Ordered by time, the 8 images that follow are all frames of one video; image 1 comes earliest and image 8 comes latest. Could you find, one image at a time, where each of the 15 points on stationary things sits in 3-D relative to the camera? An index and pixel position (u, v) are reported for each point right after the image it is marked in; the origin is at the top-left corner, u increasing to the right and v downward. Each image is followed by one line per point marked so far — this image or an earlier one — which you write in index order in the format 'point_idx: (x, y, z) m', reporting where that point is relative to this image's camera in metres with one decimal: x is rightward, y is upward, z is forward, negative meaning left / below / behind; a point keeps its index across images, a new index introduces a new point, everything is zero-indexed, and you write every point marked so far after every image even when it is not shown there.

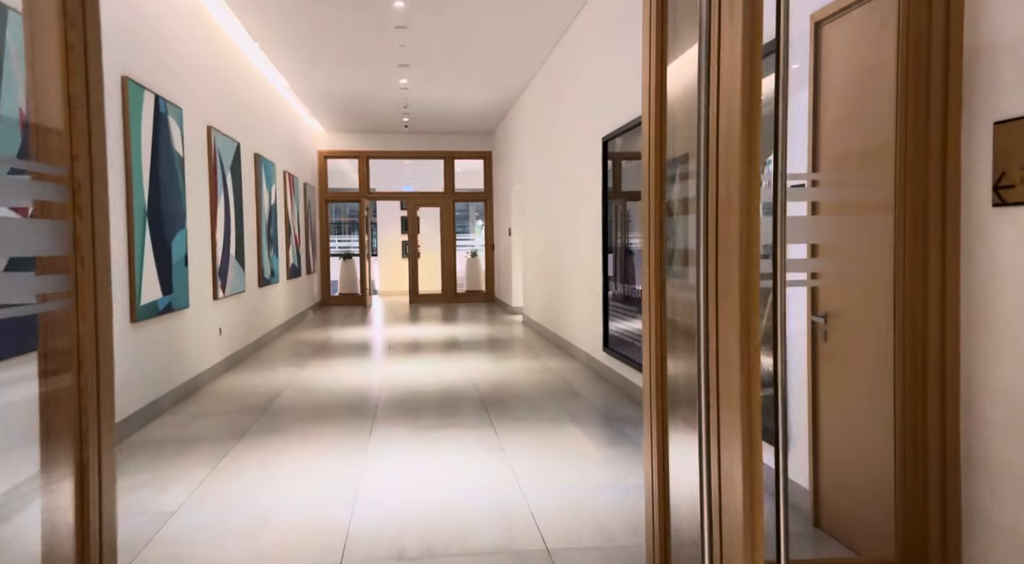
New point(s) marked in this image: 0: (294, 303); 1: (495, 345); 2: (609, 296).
0: (-3.7, -0.4, +10.5) m
1: (-0.2, -0.8, +8.3) m
2: (+0.9, -0.1, +6.0) m
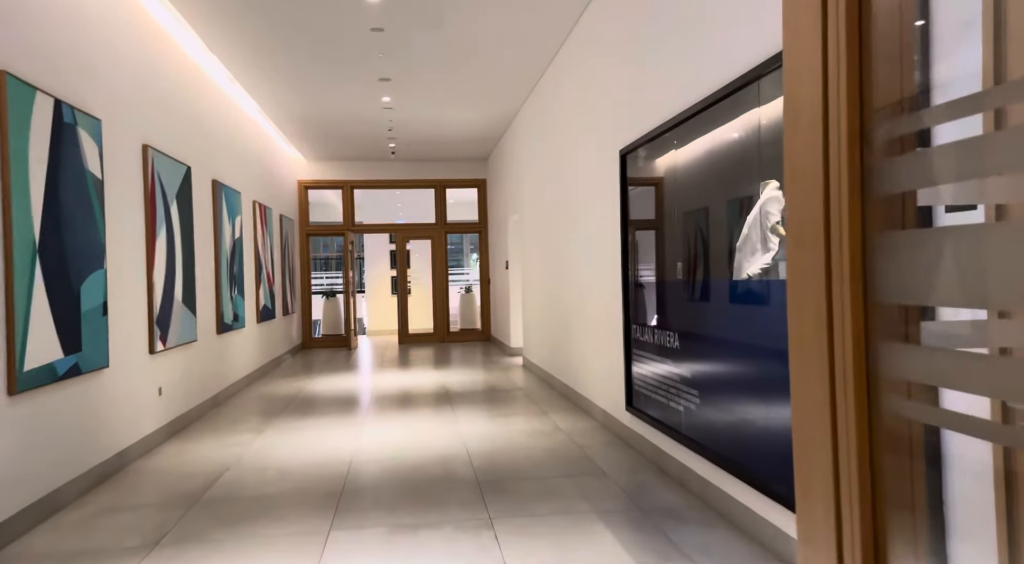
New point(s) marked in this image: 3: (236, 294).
0: (-3.7, -1.0, +9.4) m
1: (-0.2, -1.3, +7.2) m
2: (+0.9, -0.5, +4.9) m
3: (-3.4, -0.1, +7.5) m
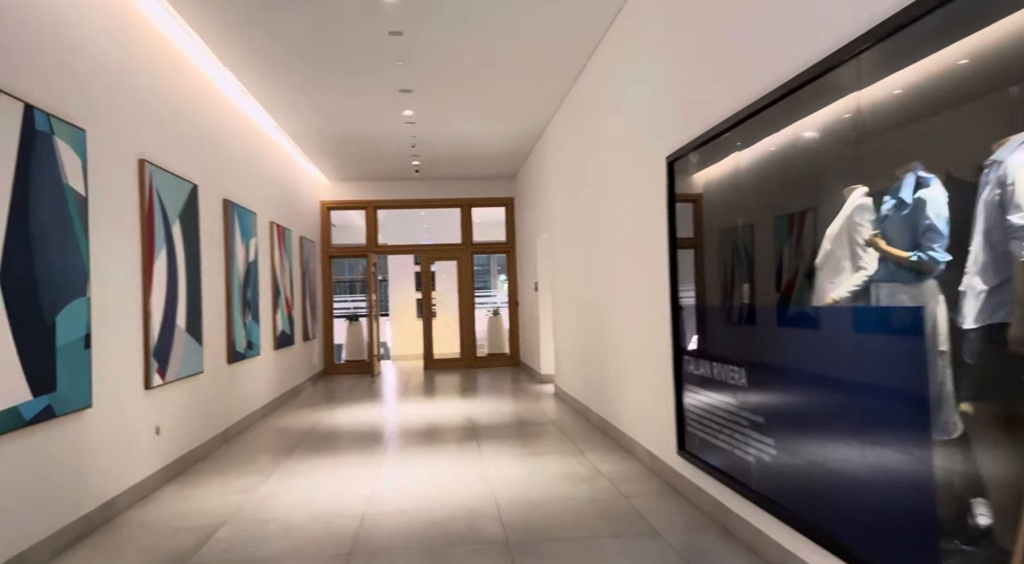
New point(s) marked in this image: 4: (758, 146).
0: (-3.3, -1.4, +8.9) m
1: (+0.1, -1.5, +6.6) m
2: (+1.2, -0.6, +4.3) m
3: (-3.0, -0.4, +7.1) m
4: (+1.3, +0.7, +3.3) m
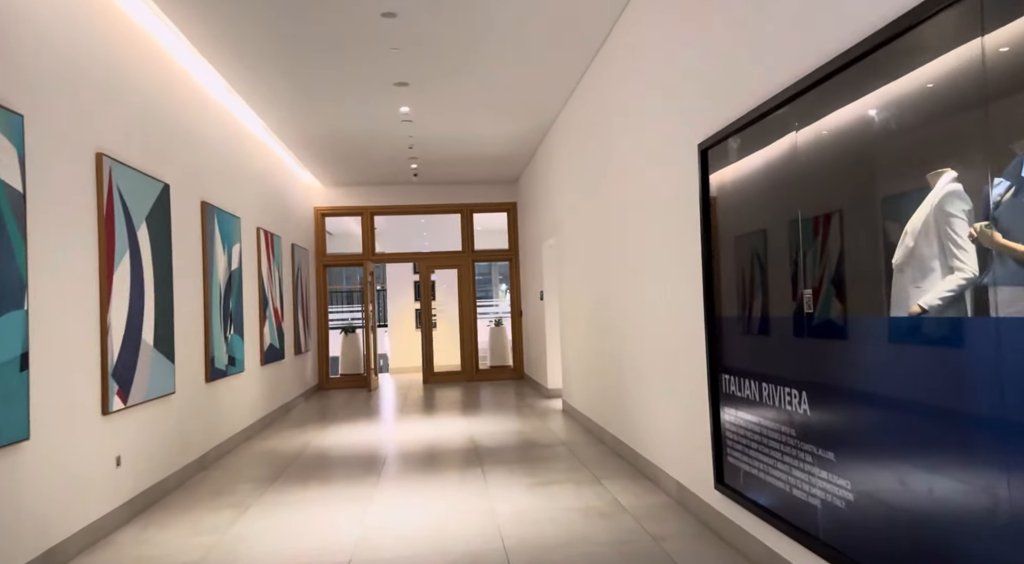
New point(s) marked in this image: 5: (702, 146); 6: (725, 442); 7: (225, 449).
0: (-3.2, -1.5, +8.3) m
1: (+0.2, -1.6, +6.0) m
2: (+1.2, -0.7, +3.7) m
3: (-2.9, -0.5, +6.5) m
4: (+1.4, +0.7, +2.8) m
5: (+1.2, +0.8, +3.8) m
6: (+1.2, -0.9, +3.6) m
7: (-2.9, -1.7, +6.3) m
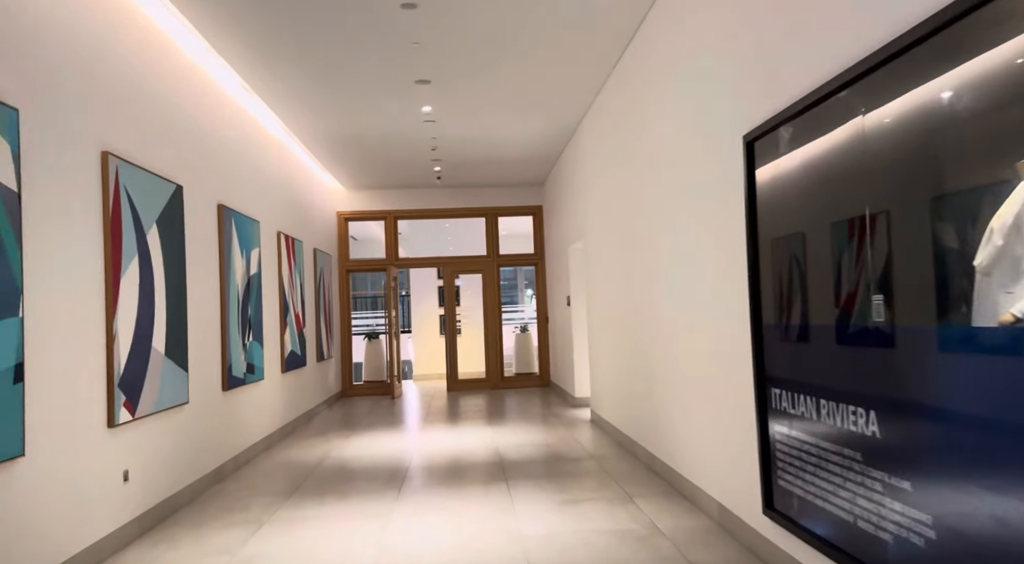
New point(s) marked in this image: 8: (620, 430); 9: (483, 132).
0: (-2.8, -1.6, +8.2) m
1: (+0.4, -1.7, +5.7) m
2: (+1.4, -0.7, +3.3) m
3: (-2.7, -0.6, +6.3) m
4: (+1.5, +0.7, +2.4) m
5: (+1.3, +0.8, +3.5) m
6: (+1.4, -0.9, +3.3) m
7: (-2.7, -1.8, +6.2) m
8: (+1.1, -1.5, +6.5) m
9: (-0.4, +2.0, +8.5) m
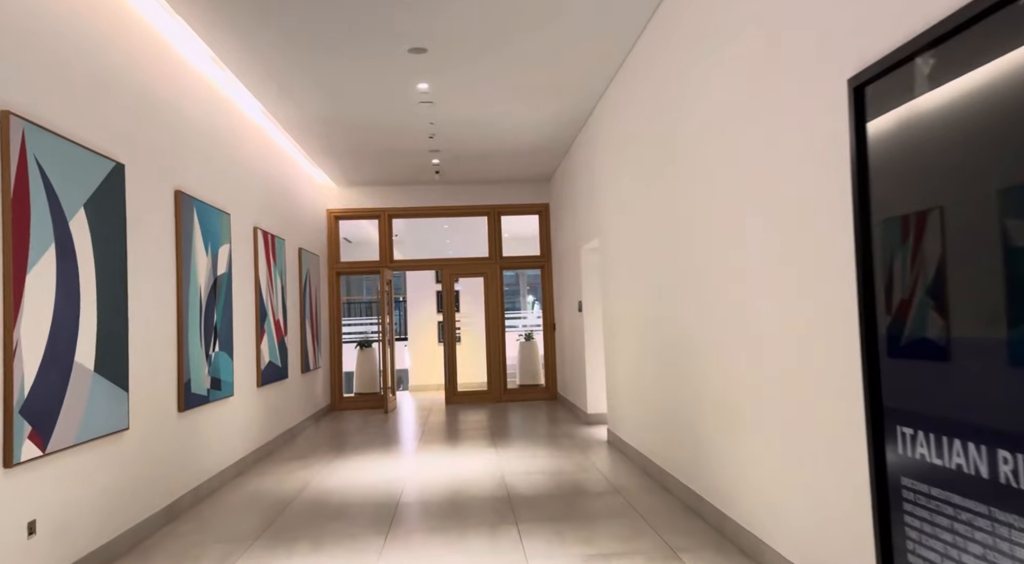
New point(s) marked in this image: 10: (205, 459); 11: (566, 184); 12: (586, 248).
0: (-2.8, -1.6, +7.2) m
1: (+0.5, -1.7, +4.8) m
2: (+1.5, -0.7, +2.5) m
3: (-2.6, -0.6, +5.4) m
4: (+1.6, +0.7, +1.6) m
5: (+1.4, +0.8, +2.6) m
6: (+1.5, -0.9, +2.4) m
7: (-2.6, -1.8, +5.2) m
8: (+1.2, -1.6, +5.6) m
9: (-0.3, +2.0, +7.6) m
10: (-2.6, -1.5, +5.3) m
11: (+0.8, +1.5, +9.3) m
12: (+0.9, +0.4, +7.9) m
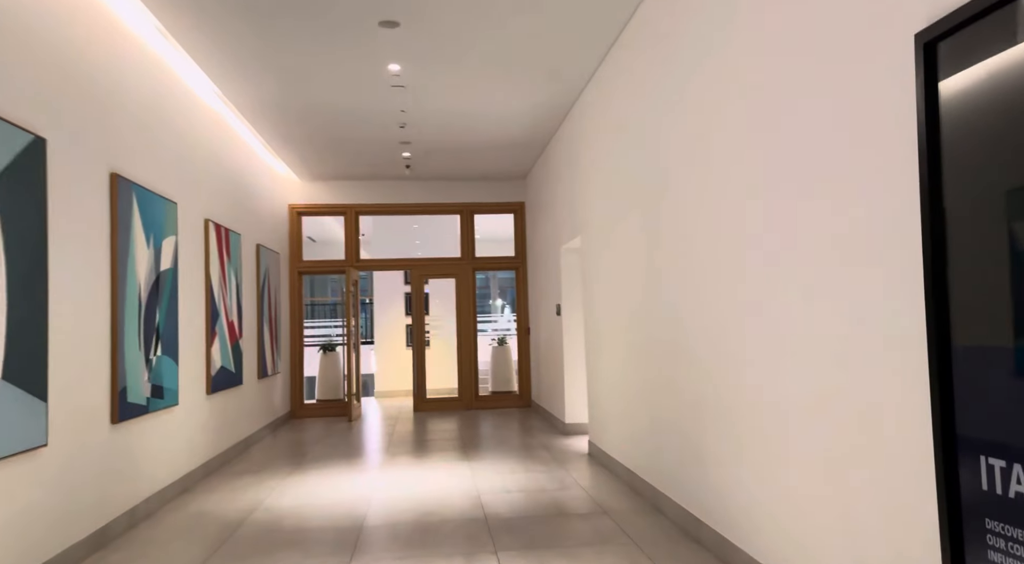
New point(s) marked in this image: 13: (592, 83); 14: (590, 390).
0: (-3.1, -1.6, +6.6) m
1: (+0.3, -1.7, +4.3) m
2: (+1.4, -0.7, +2.1) m
3: (-2.8, -0.6, +4.8) m
4: (+1.6, +0.7, +1.2) m
5: (+1.4, +0.8, +2.2) m
6: (+1.4, -0.9, +2.0) m
7: (-2.8, -1.7, +4.7) m
8: (+1.0, -1.6, +5.2) m
9: (-0.6, +2.0, +7.2) m
10: (-2.8, -1.5, +4.7) m
11: (+0.4, +1.4, +8.9) m
12: (+0.7, +0.4, +7.5) m
13: (+0.9, +2.1, +6.5) m
14: (+0.8, -1.2, +6.6) m
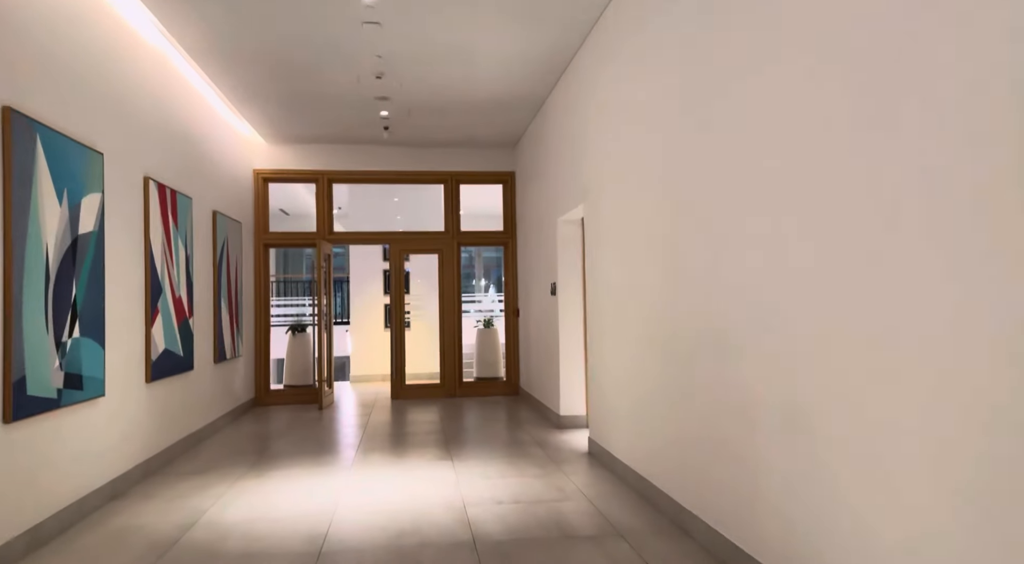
0: (-3.2, -1.3, +5.8) m
1: (+0.3, -1.5, +3.6) m
2: (+1.5, -0.6, +1.3) m
3: (-2.8, -0.3, +4.0) m
4: (+1.7, +0.8, +0.4) m
5: (+1.4, +0.9, +1.4) m
6: (+1.5, -0.8, +1.3) m
7: (-2.8, -1.5, +3.8) m
8: (+0.9, -1.4, +4.4) m
9: (-0.6, +2.3, +6.3) m
10: (-2.8, -1.3, +3.9) m
11: (+0.3, +1.7, +8.0) m
12: (+0.6, +0.7, +6.7) m
13: (+0.8, +2.3, +5.7) m
14: (+0.7, -0.9, +5.9) m
